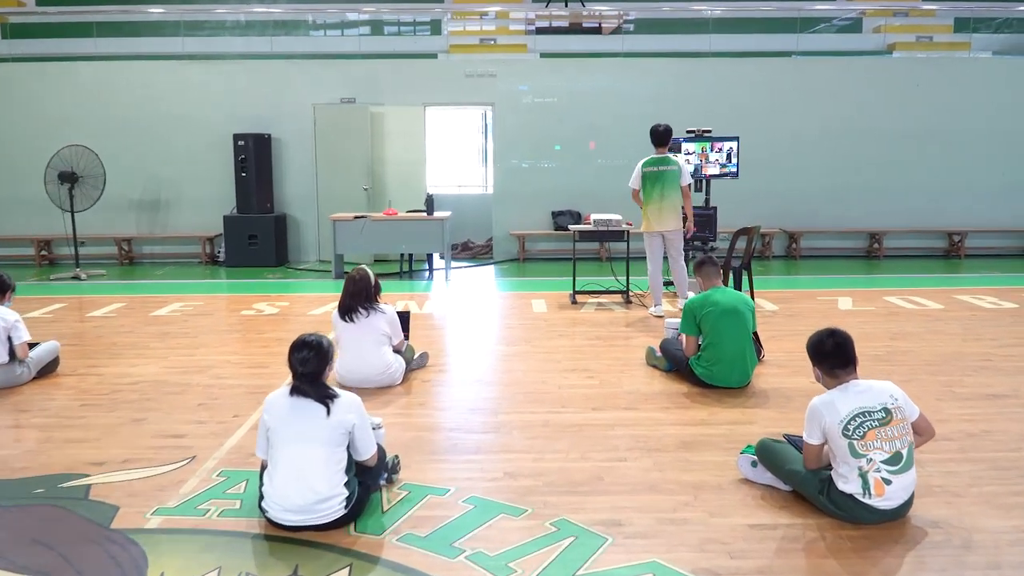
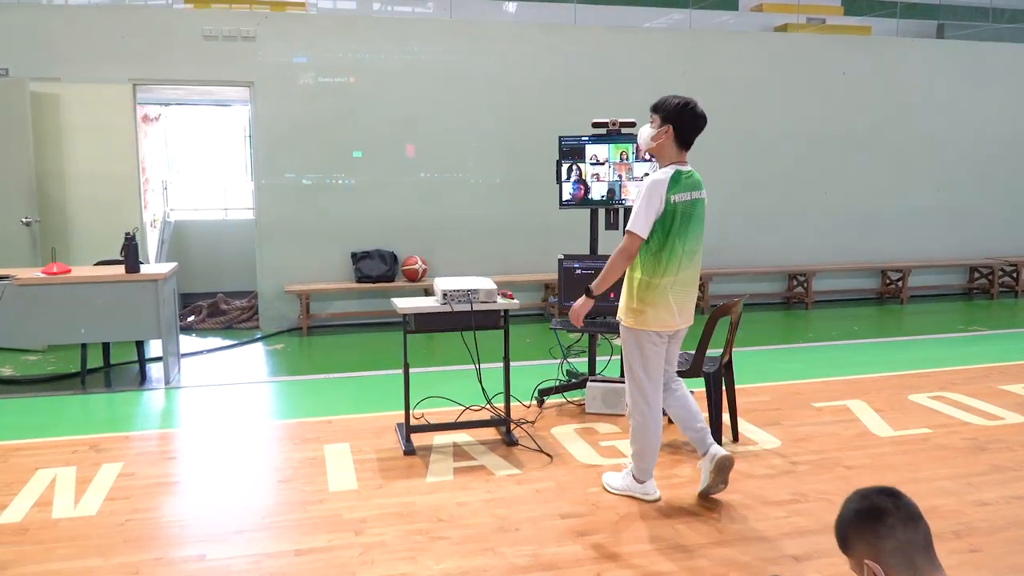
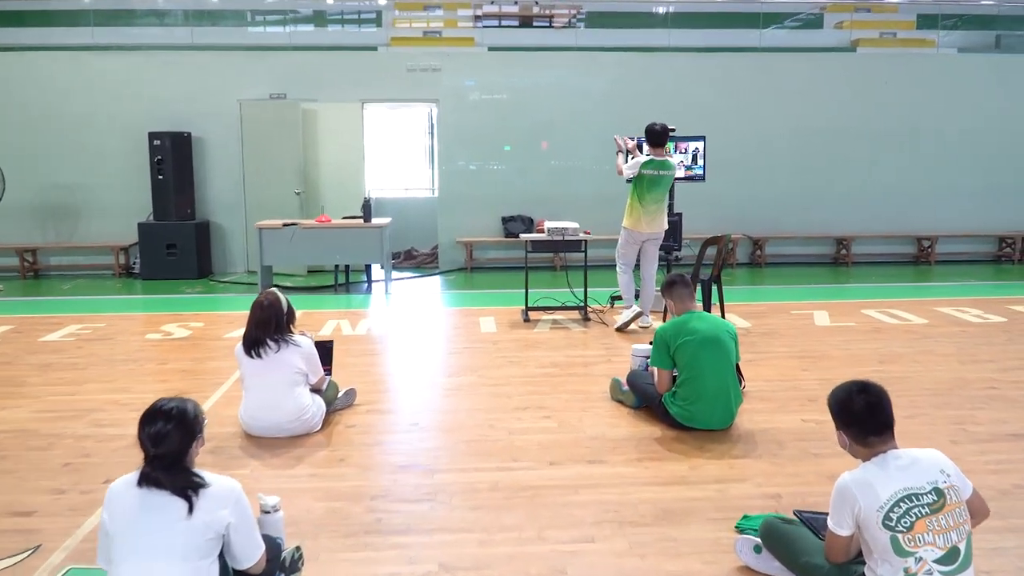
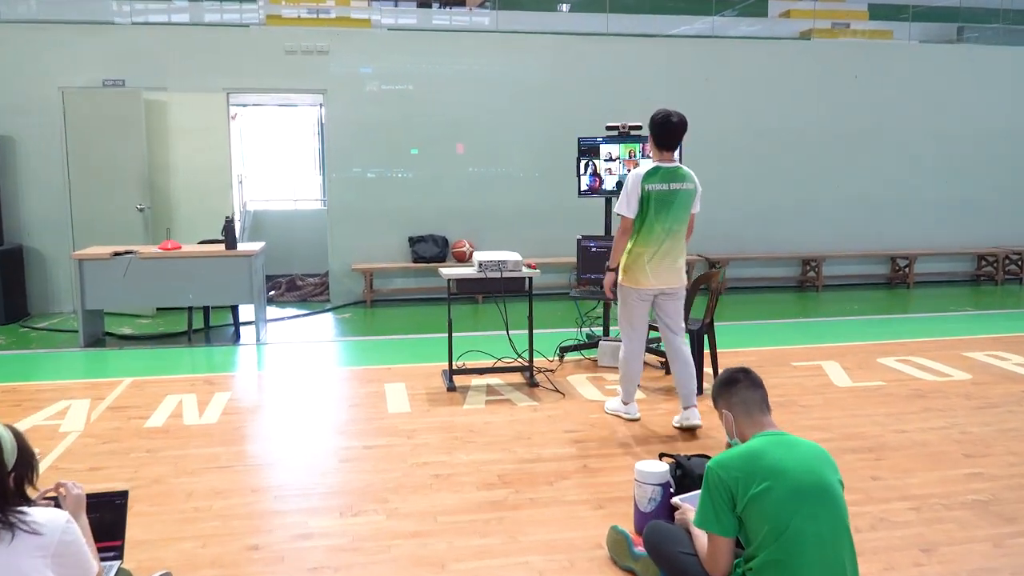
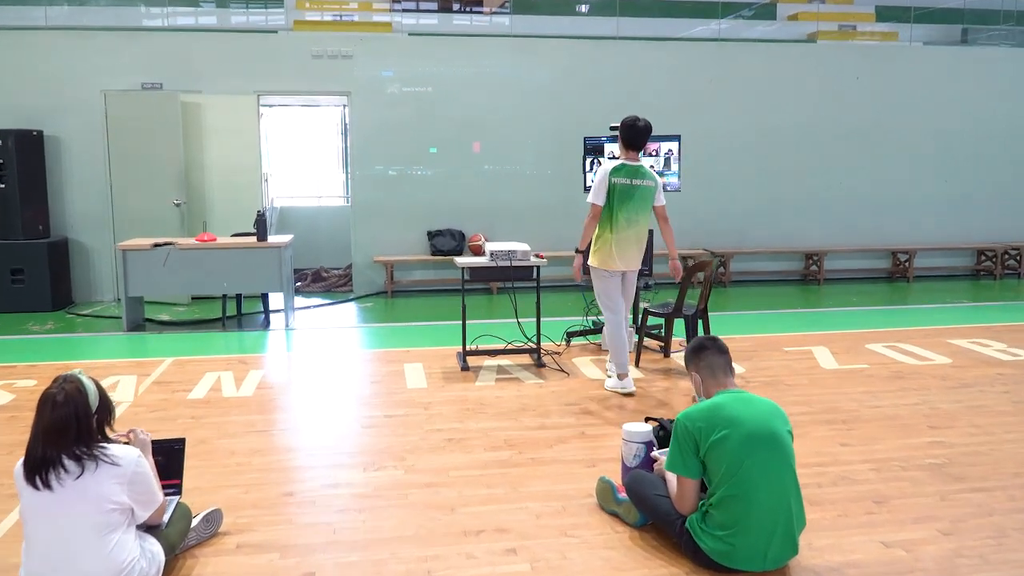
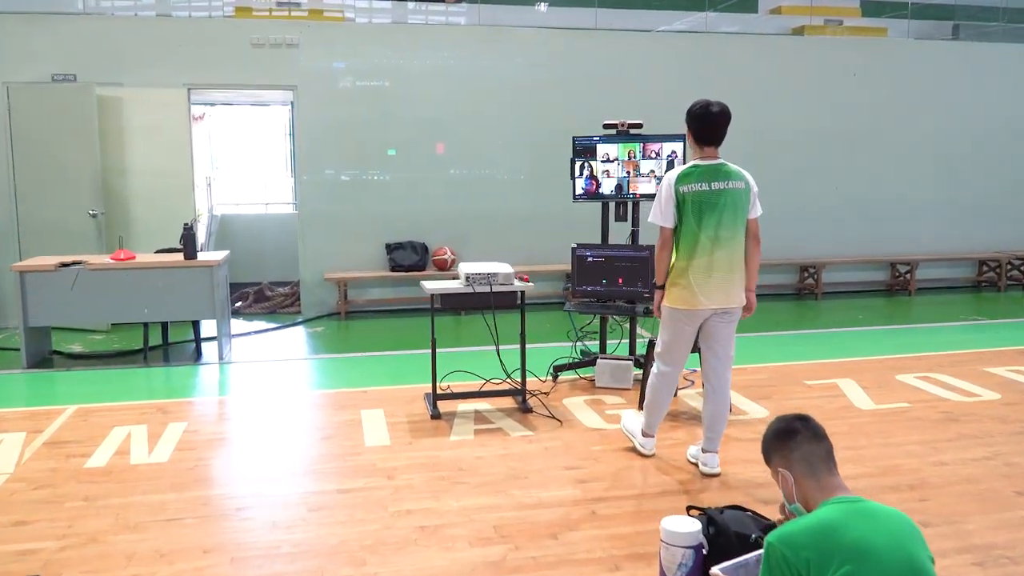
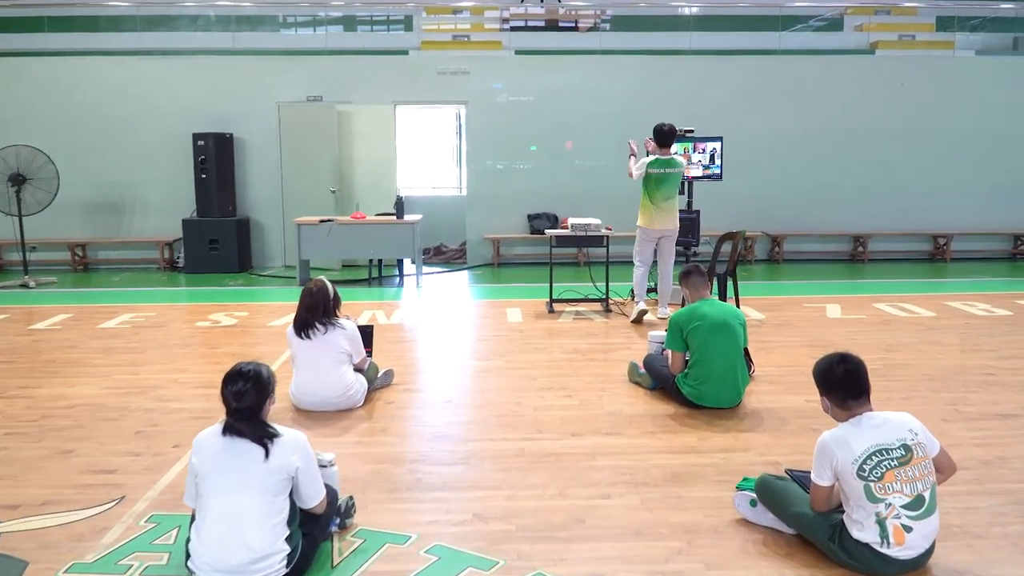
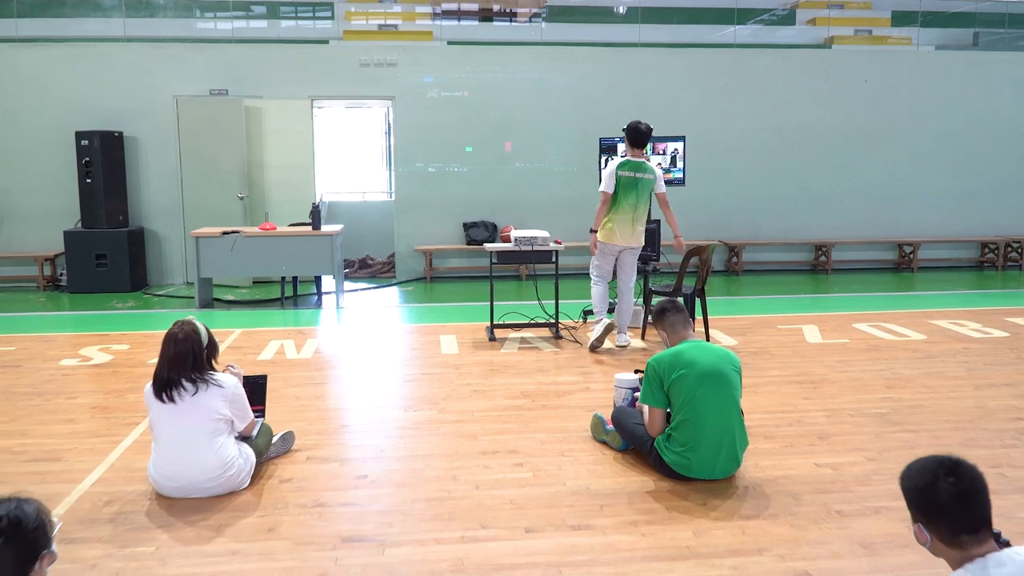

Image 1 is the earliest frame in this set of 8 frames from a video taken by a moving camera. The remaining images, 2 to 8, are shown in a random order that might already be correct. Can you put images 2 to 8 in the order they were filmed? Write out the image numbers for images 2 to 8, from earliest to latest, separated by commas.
7, 3, 8, 5, 4, 6, 2
